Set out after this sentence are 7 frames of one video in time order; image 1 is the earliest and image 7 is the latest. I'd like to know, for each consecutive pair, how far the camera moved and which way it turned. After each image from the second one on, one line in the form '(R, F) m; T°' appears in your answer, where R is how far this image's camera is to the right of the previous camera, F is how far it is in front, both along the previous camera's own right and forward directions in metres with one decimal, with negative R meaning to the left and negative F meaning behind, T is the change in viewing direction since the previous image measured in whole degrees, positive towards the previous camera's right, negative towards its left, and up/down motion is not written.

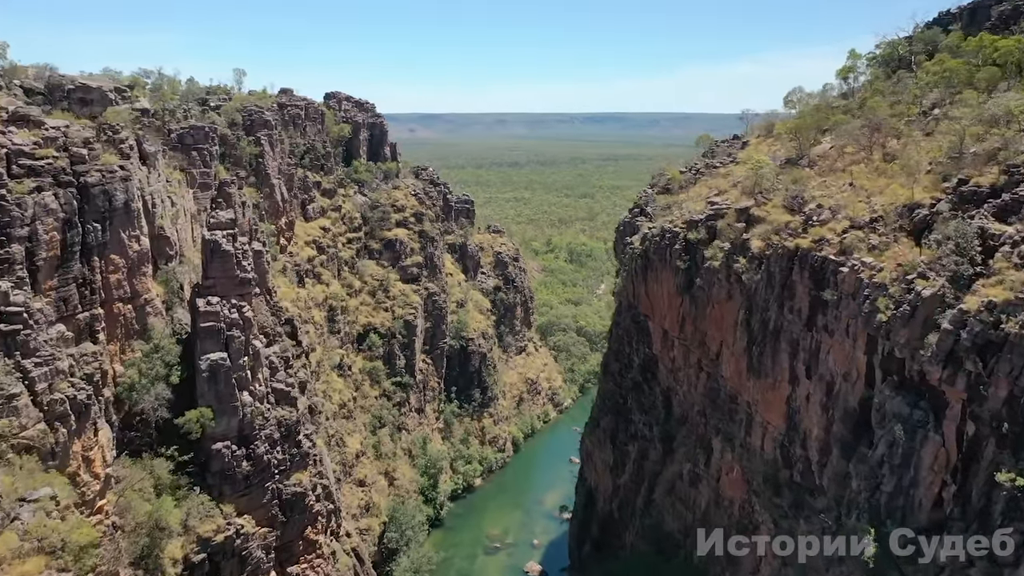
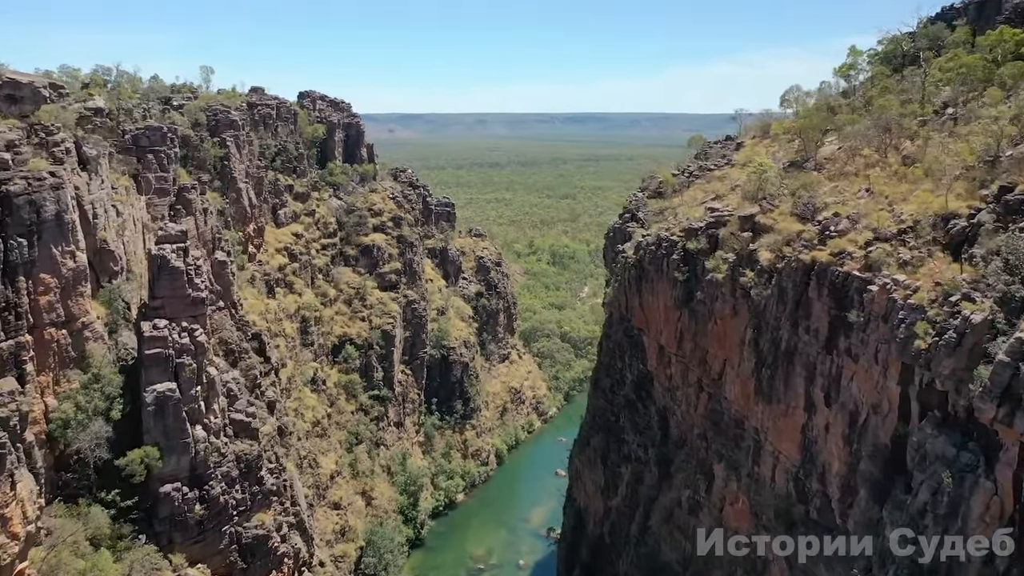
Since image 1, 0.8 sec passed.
(-0.1, +2.6) m; +1°
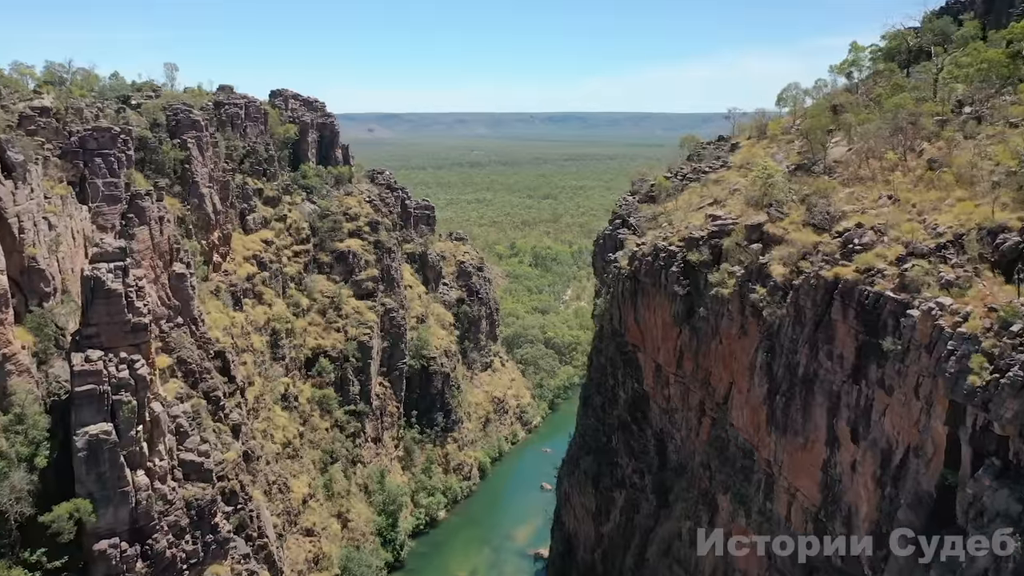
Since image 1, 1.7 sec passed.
(-0.1, +2.6) m; +1°
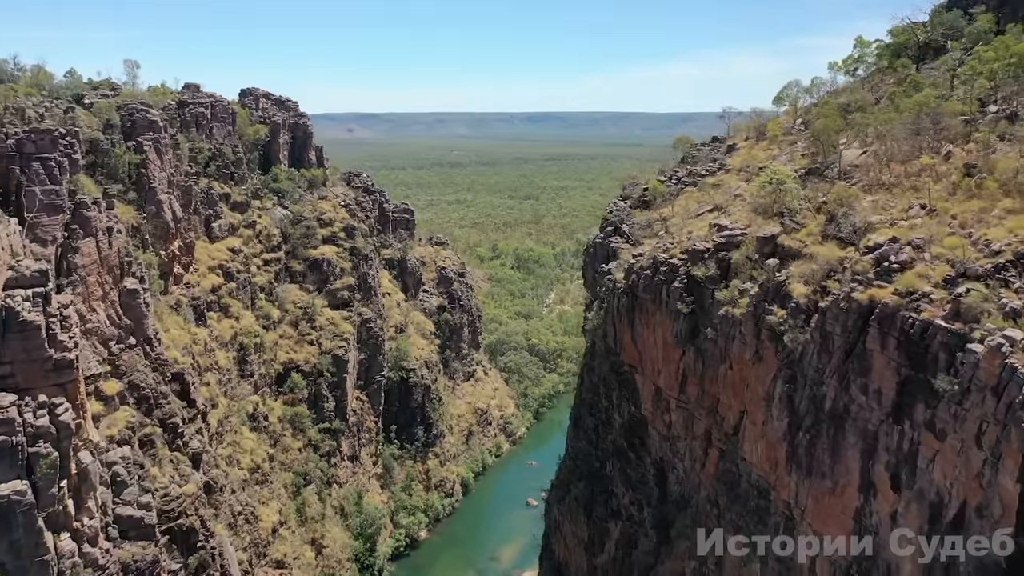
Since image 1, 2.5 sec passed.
(-0.1, +2.7) m; +1°
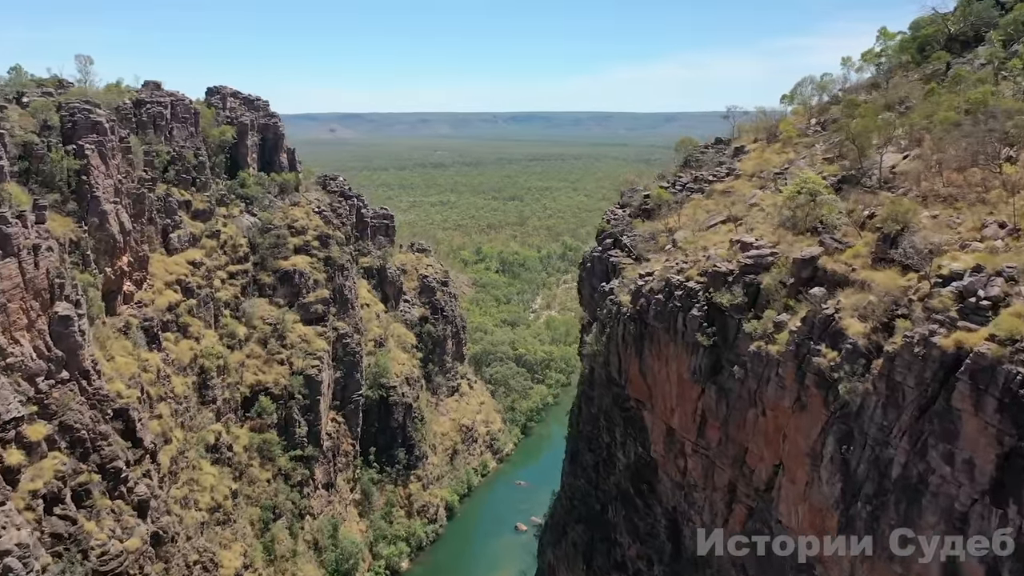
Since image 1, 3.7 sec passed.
(-0.2, +3.7) m; +1°
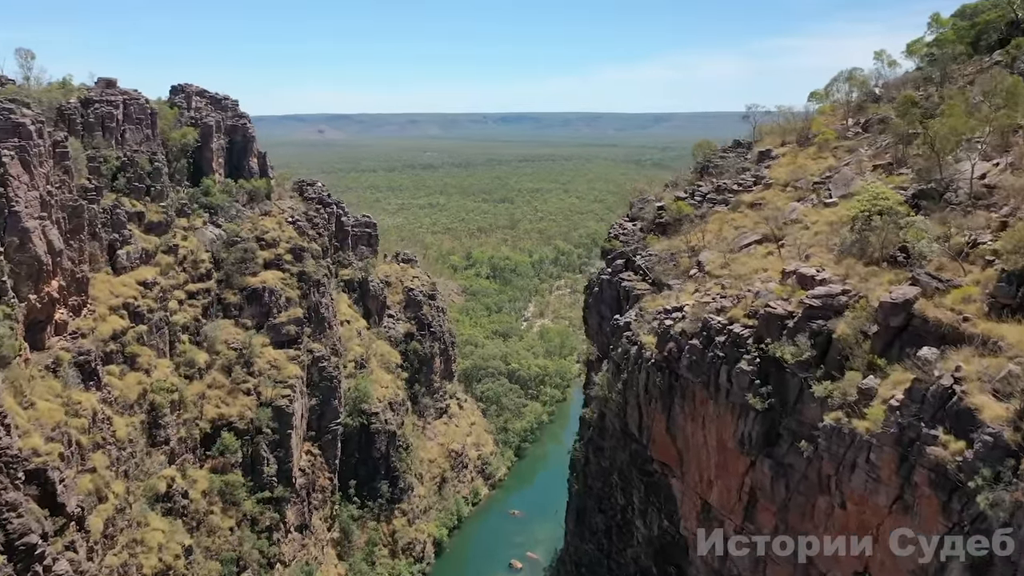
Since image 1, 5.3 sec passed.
(-0.2, +4.7) m; +1°
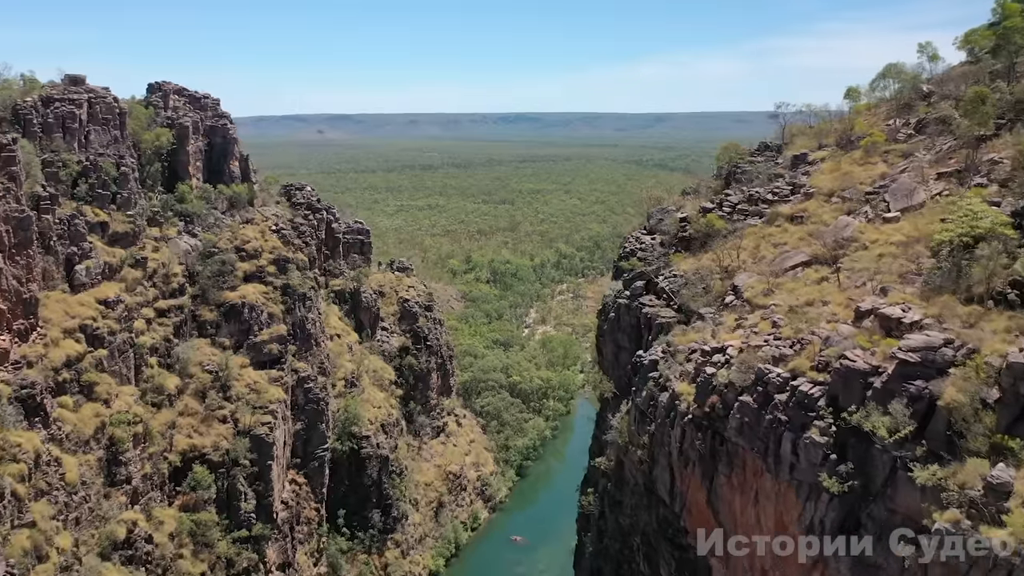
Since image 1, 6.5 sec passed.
(-0.1, +3.7) m; 0°
